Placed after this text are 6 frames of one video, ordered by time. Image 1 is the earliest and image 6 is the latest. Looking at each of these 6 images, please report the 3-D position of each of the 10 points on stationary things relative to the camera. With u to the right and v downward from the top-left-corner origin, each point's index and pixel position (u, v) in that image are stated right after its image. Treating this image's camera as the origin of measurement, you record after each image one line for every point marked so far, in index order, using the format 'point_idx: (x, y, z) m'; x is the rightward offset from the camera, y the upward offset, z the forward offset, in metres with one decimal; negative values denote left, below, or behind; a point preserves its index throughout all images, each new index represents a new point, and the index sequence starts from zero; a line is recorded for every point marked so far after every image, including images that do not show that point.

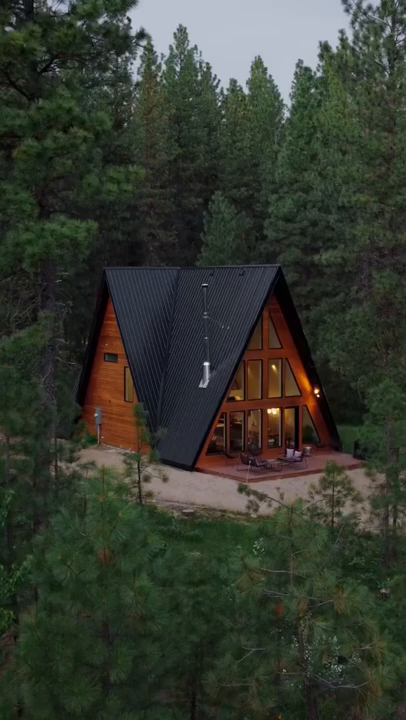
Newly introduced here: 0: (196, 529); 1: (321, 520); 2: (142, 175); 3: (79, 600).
0: (-0.2, -5.1, +18.3) m
1: (+3.1, -4.1, +15.9) m
2: (-1.2, +3.5, +11.5) m
3: (-1.2, -2.3, +5.9) m
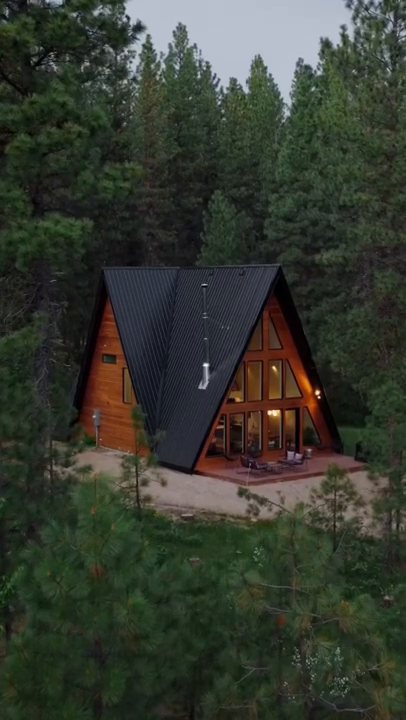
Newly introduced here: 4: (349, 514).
0: (-0.2, -5.1, +18.0) m
1: (+3.1, -4.2, +15.6) m
2: (-1.2, +3.4, +11.1) m
3: (-1.2, -2.4, +5.6) m
4: (+4.0, -4.2, +16.8) m
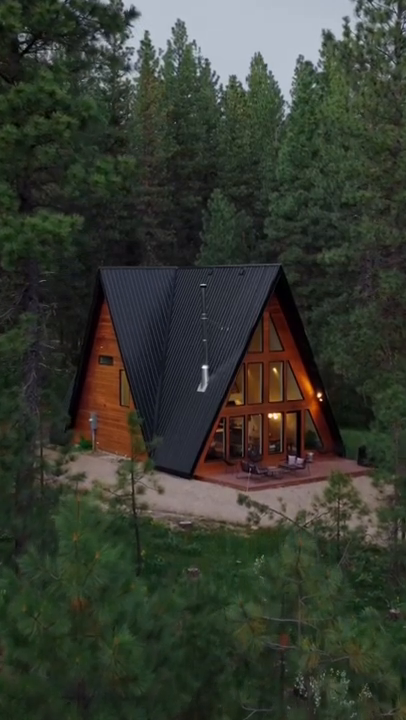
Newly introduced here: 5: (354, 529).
0: (-0.3, -5.2, +17.4) m
1: (+3.0, -4.3, +15.0) m
2: (-1.2, +3.3, +10.5) m
3: (-1.3, -2.4, +5.0) m
4: (+3.9, -4.3, +16.2) m
5: (+3.8, -4.3, +15.5) m
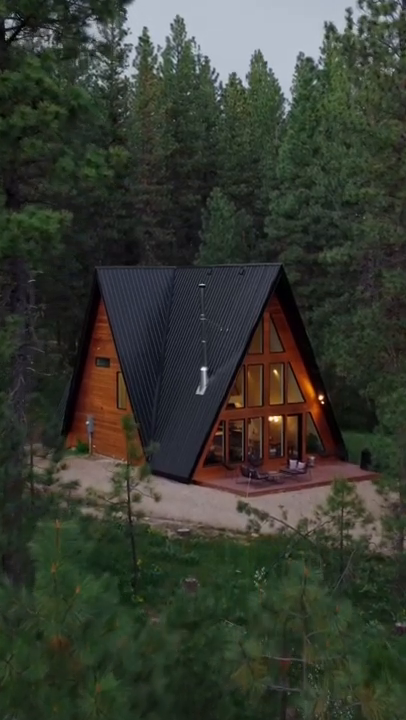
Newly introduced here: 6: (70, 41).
0: (-0.3, -5.3, +16.8) m
1: (+3.0, -4.3, +14.5) m
2: (-1.3, +3.3, +10.0) m
3: (-1.3, -2.5, +4.4) m
4: (+3.9, -4.3, +15.6) m
5: (+3.8, -4.3, +14.9) m
6: (-2.3, +5.5, +10.6) m
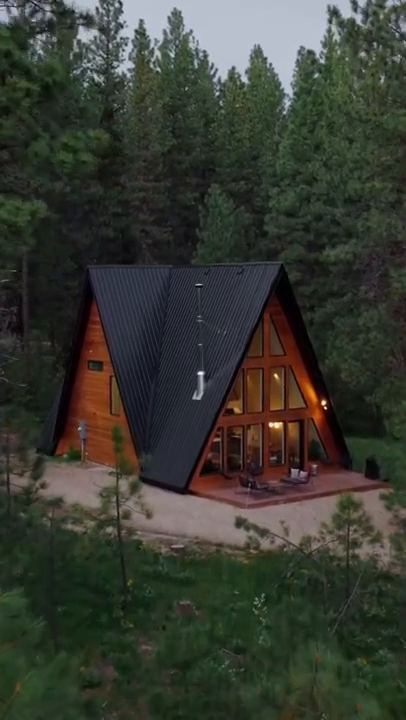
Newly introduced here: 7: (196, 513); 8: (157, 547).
0: (-0.4, -5.4, +15.7) m
1: (+2.9, -4.4, +13.4) m
2: (-1.4, +3.1, +8.9) m
3: (-1.4, -2.6, +3.4) m
4: (+3.8, -4.5, +14.5) m
5: (+3.7, -4.5, +13.9) m
6: (-2.4, +5.4, +9.5) m
7: (-0.2, -4.8, +19.2) m
8: (-1.2, -5.1, +16.9) m
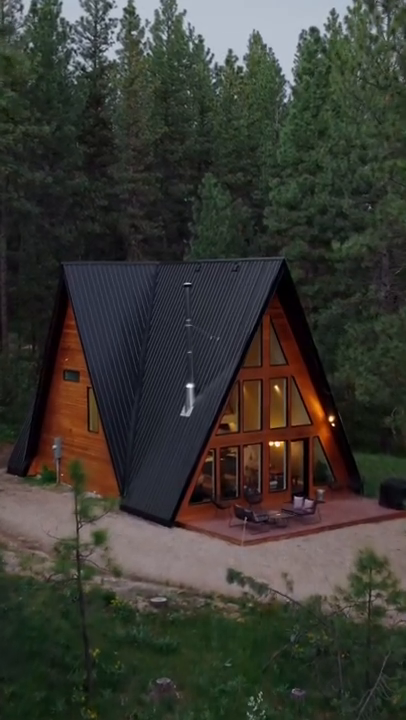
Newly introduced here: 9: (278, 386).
0: (-0.7, -5.7, +12.9) m
1: (+2.6, -4.8, +10.5) m
2: (-1.7, +2.8, +6.0) m
3: (-1.7, -3.0, +0.5) m
4: (+3.5, -4.8, +11.7) m
5: (+3.3, -4.8, +11.0) m
6: (-2.7, +5.0, +6.6) m
7: (-0.5, -5.1, +16.3) m
8: (-1.6, -5.4, +14.0) m
9: (+2.4, -0.9, +19.9) m
